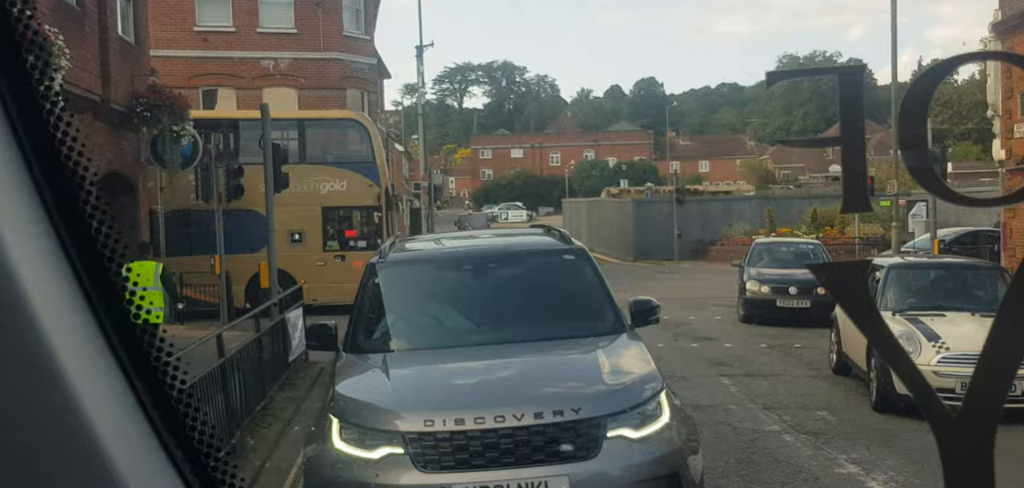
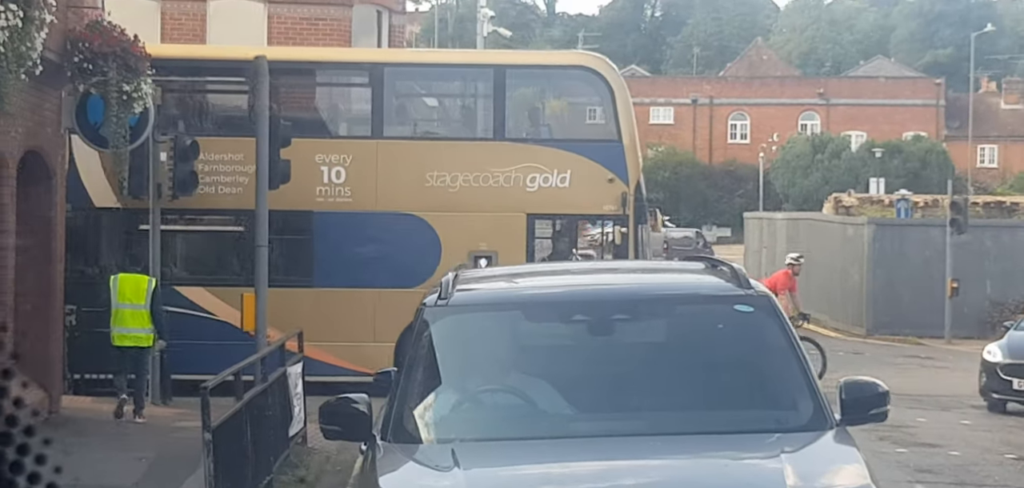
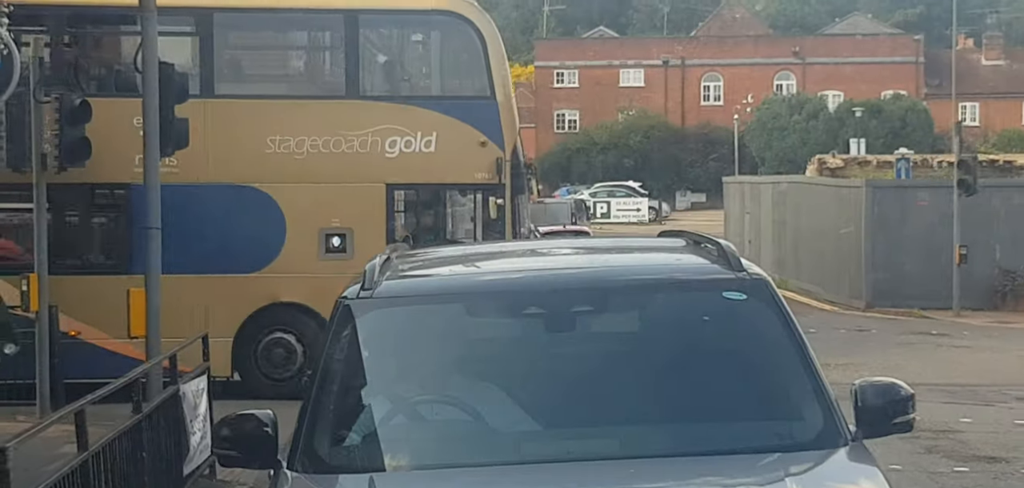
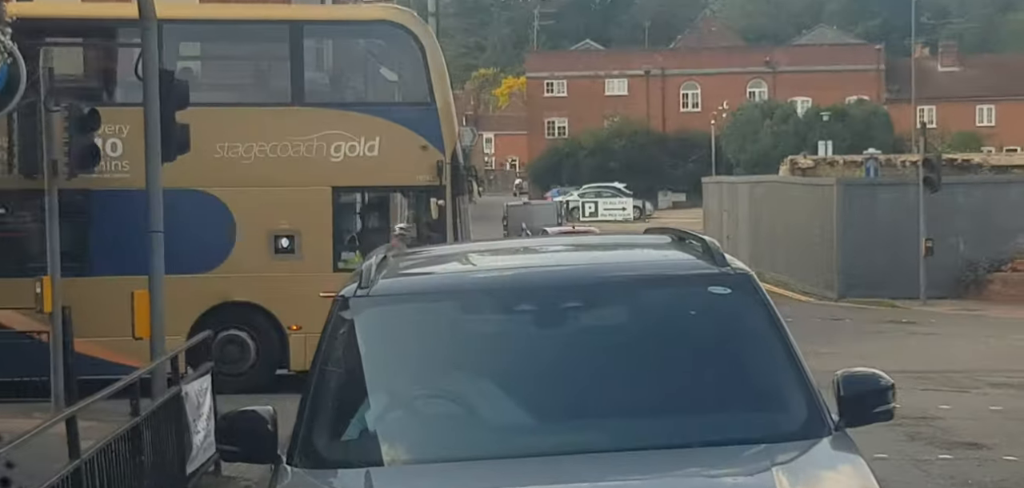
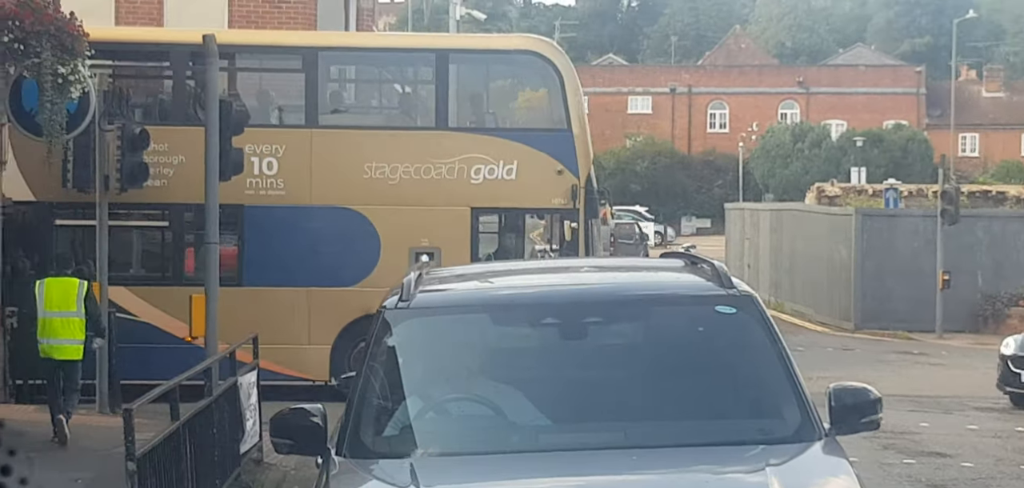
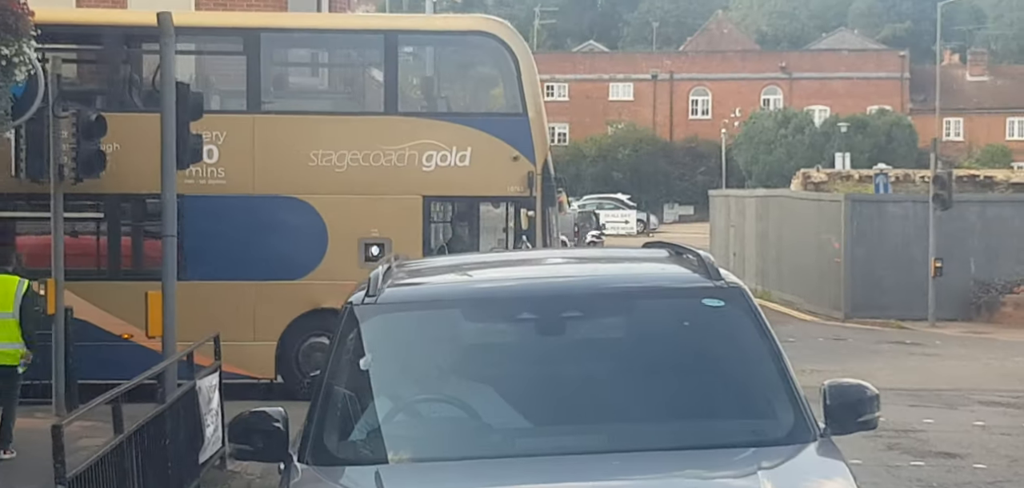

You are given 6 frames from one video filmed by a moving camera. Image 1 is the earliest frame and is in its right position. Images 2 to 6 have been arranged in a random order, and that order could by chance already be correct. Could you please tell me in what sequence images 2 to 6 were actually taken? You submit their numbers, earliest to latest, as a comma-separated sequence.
4, 3, 6, 5, 2
